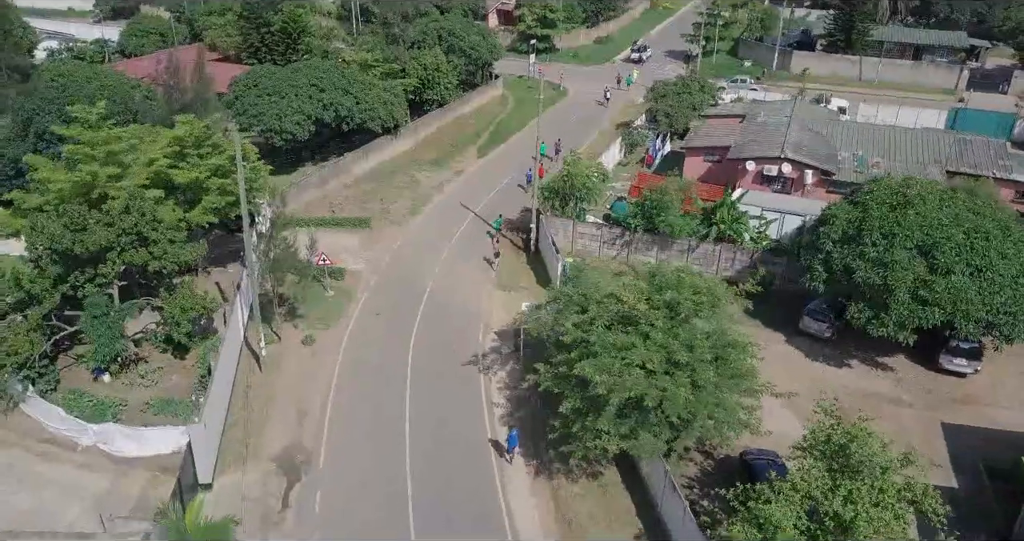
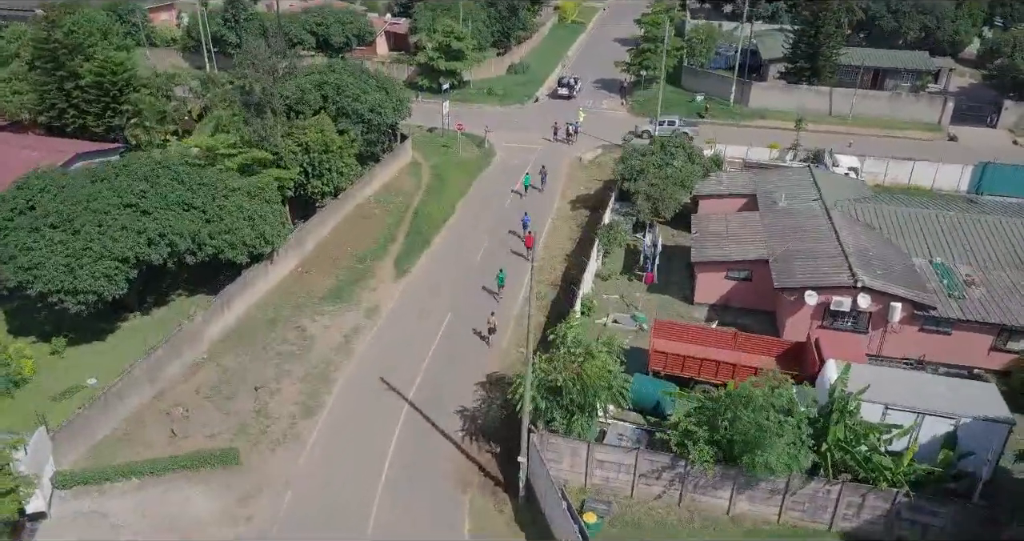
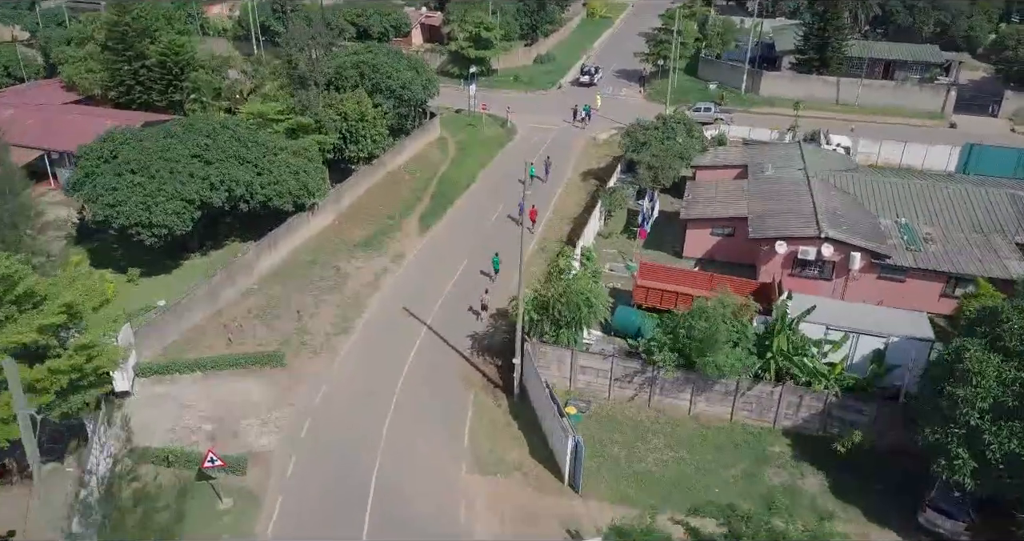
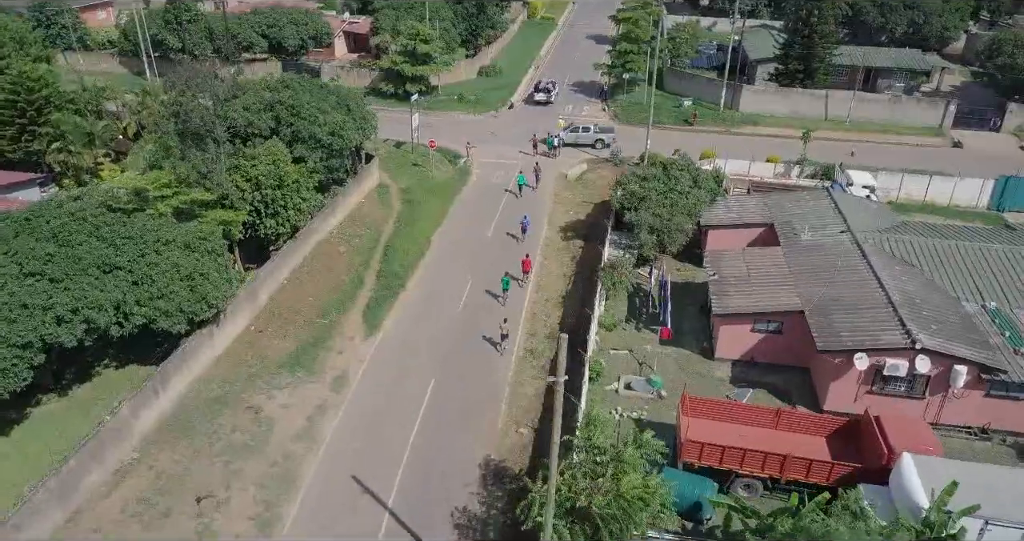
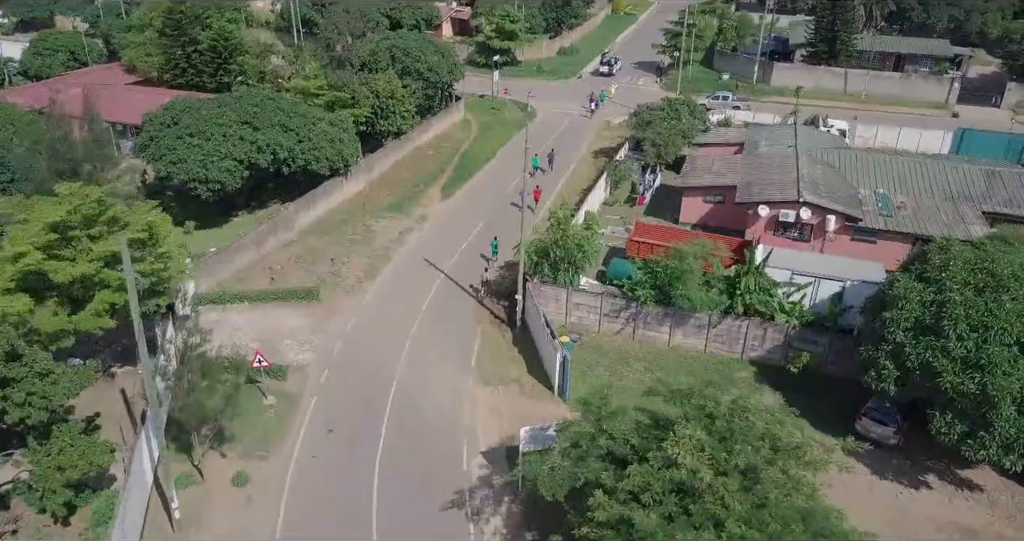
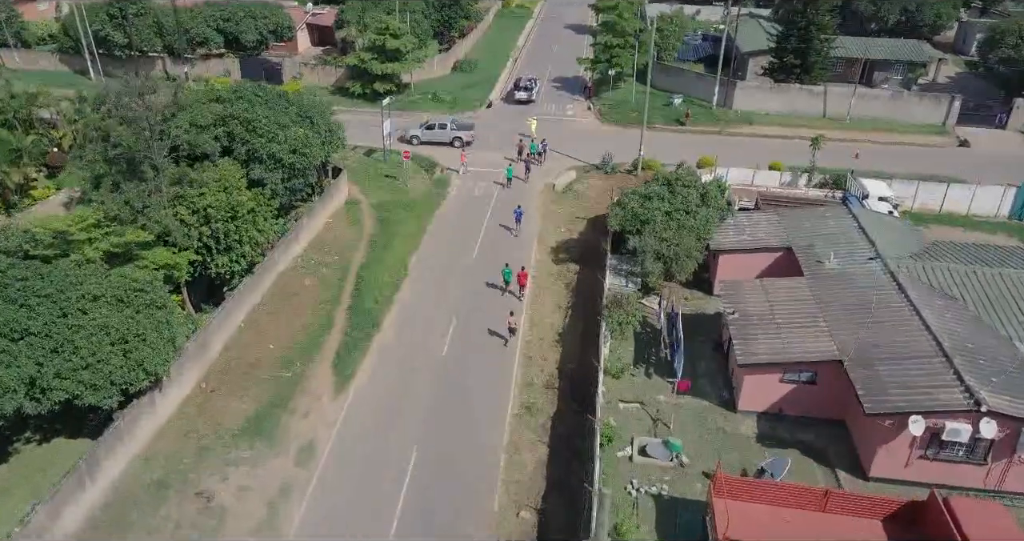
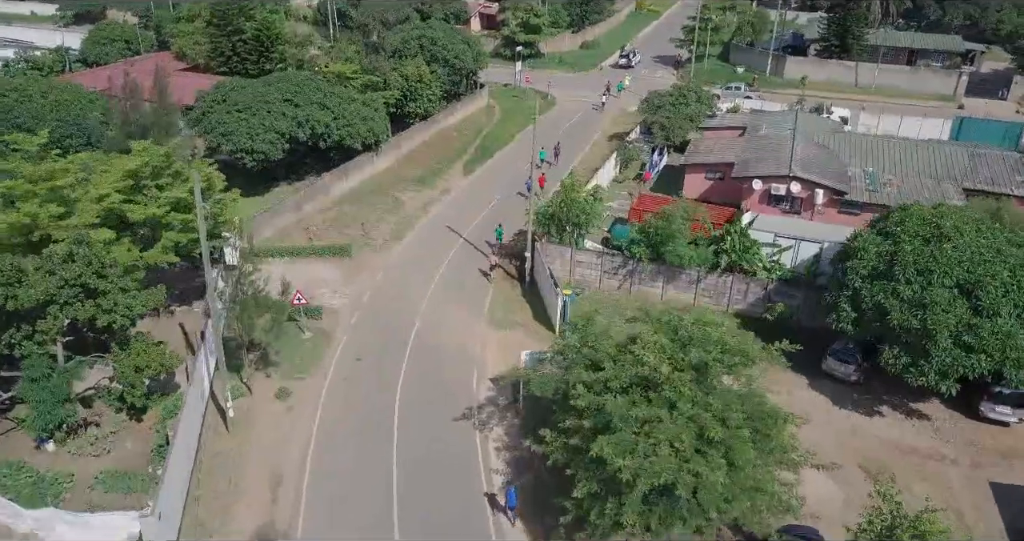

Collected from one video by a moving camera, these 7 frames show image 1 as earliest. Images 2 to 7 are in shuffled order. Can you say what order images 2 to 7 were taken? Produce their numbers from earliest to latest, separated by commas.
7, 5, 3, 2, 4, 6
